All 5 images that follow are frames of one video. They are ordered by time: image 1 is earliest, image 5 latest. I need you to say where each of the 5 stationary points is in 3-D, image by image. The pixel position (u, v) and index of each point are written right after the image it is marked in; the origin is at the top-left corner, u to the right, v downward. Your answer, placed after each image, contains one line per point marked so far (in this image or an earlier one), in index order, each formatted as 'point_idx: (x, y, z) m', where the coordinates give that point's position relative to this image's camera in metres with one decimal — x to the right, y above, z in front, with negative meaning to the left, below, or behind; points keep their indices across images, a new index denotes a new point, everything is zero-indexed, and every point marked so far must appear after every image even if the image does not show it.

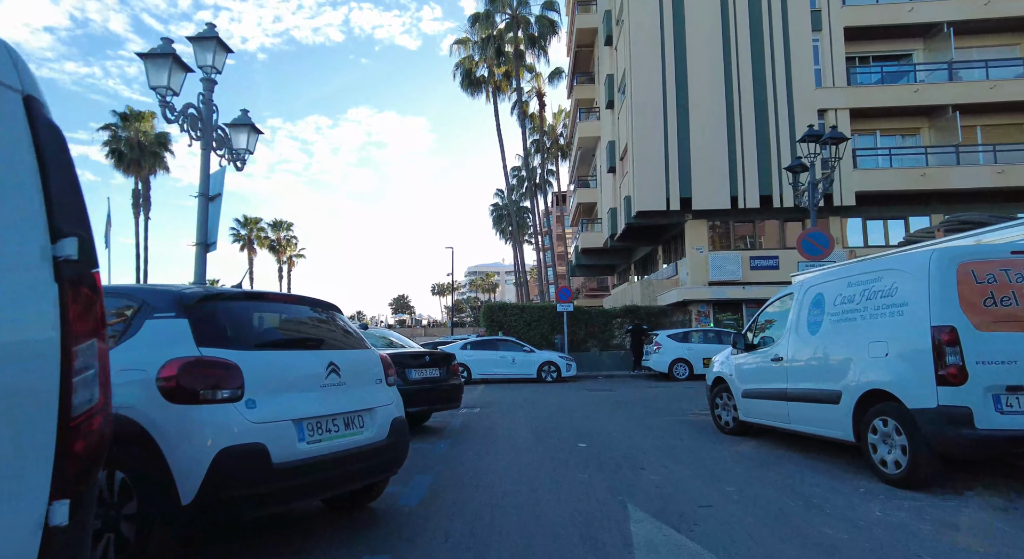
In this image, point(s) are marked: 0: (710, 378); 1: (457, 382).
0: (+3.0, -1.5, +7.9) m
1: (-0.9, -1.6, +8.4) m
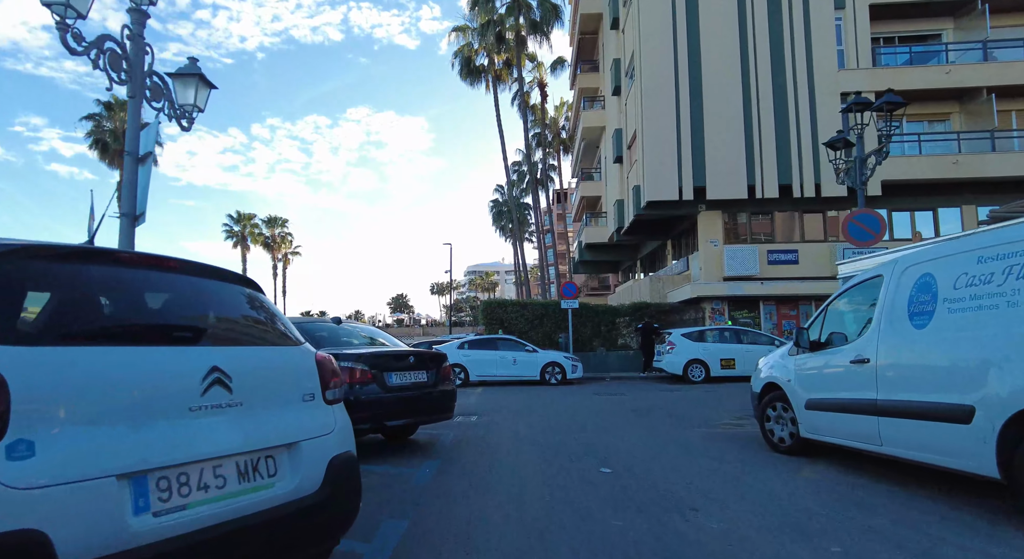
0: (+3.0, -1.3, +6.5) m
1: (-0.8, -1.4, +7.0) m
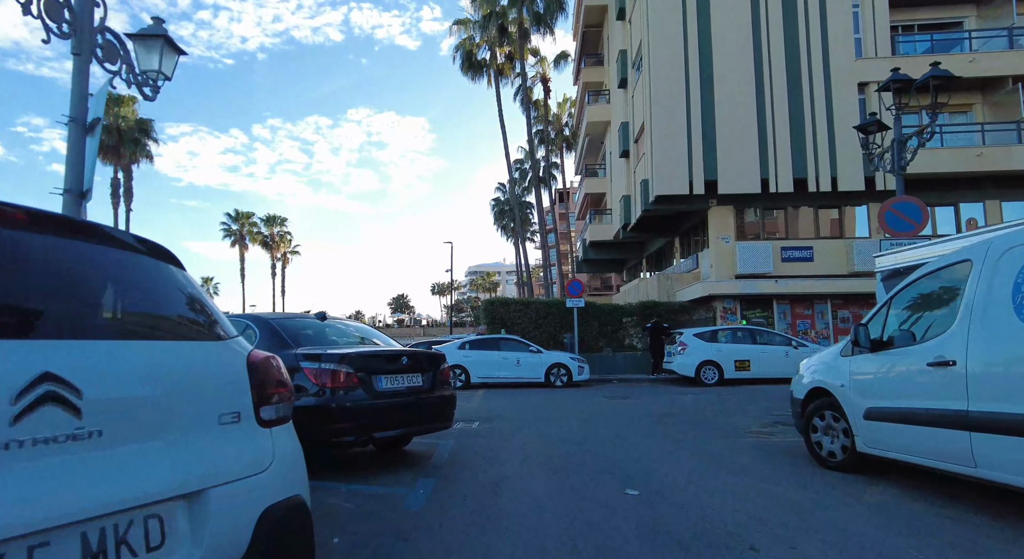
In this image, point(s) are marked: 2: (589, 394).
0: (+3.1, -1.2, +5.6) m
1: (-0.7, -1.3, +6.1) m
2: (+2.2, -3.3, +15.1) m
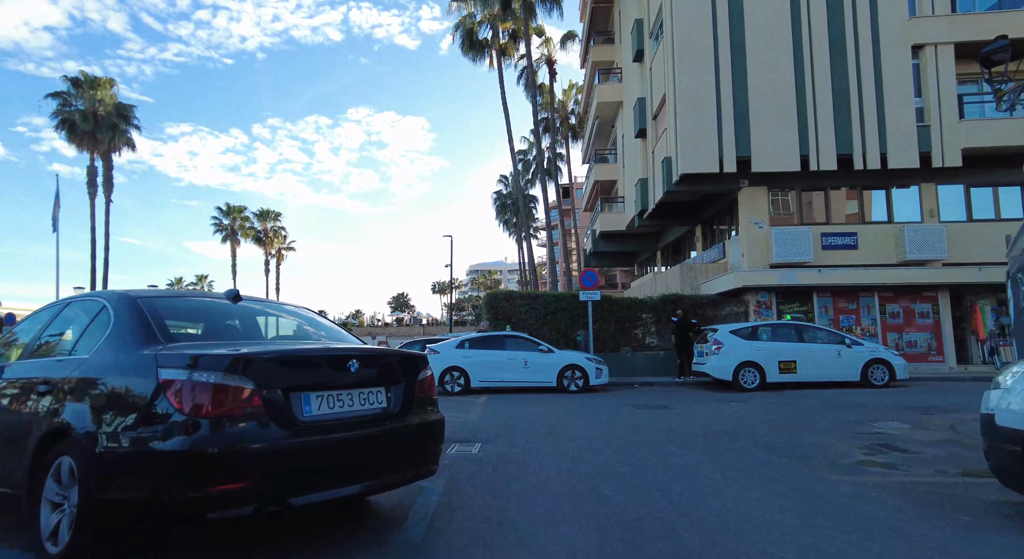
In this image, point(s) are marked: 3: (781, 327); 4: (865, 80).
0: (+3.3, -0.9, +3.3) m
1: (-0.6, -1.0, +3.9) m
2: (+2.4, -2.9, +12.8) m
3: (+7.3, -1.3, +14.3) m
4: (+11.4, +6.4, +17.1) m
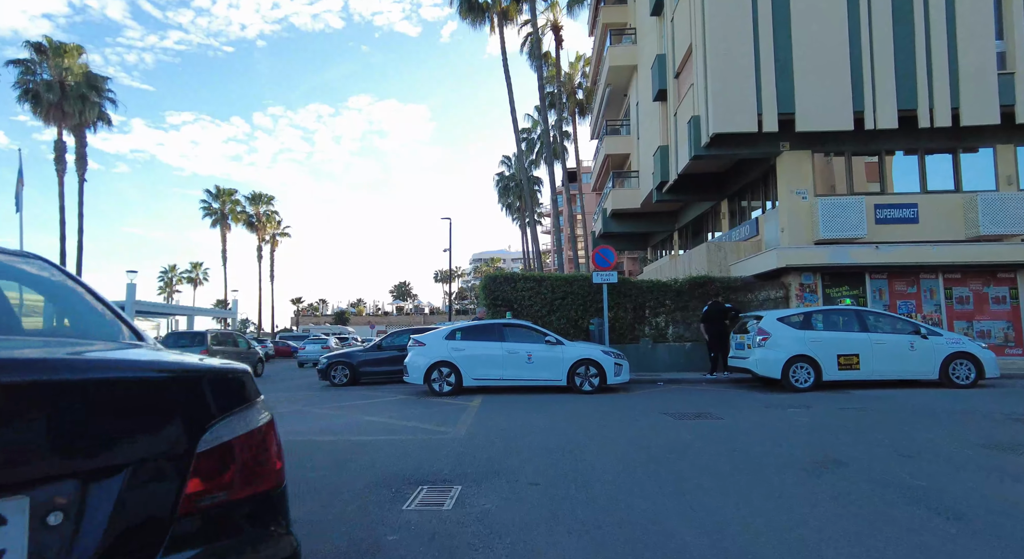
0: (+3.2, -0.6, +0.8) m
1: (-0.6, -0.7, +1.4) m
2: (+2.4, -2.4, +10.3) m
3: (+7.3, -0.8, +11.8) m
4: (+11.5, +7.0, +14.4) m
